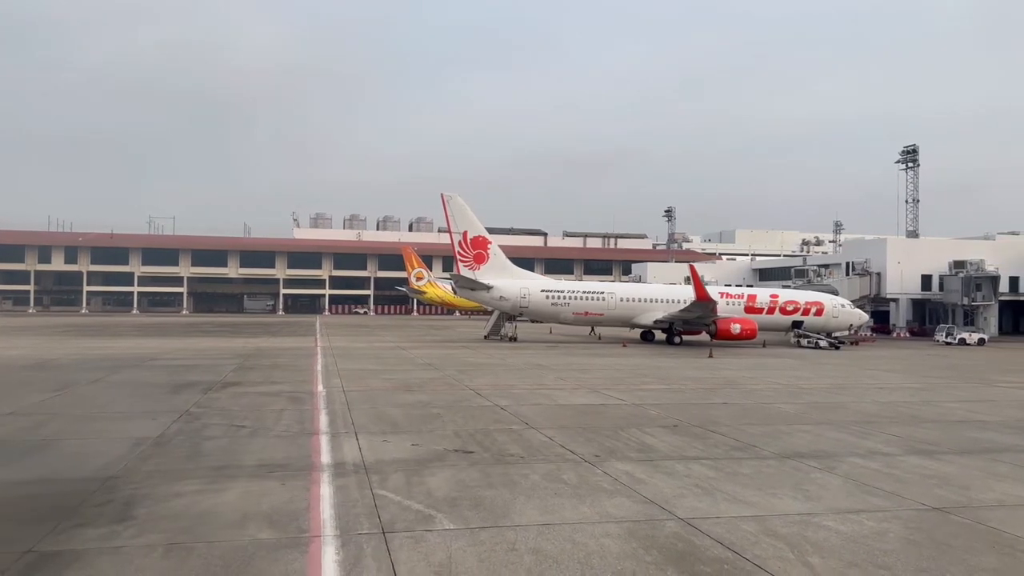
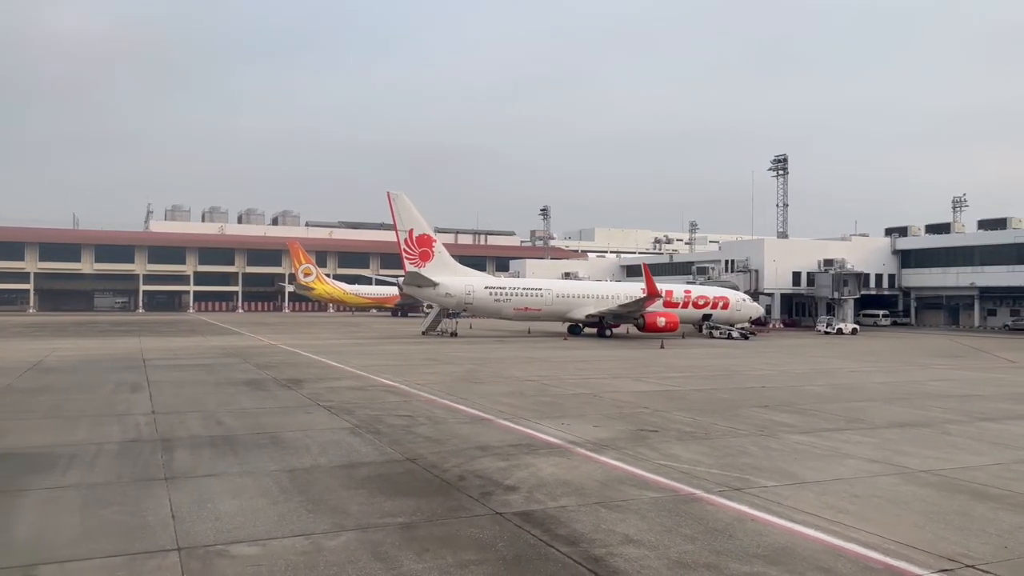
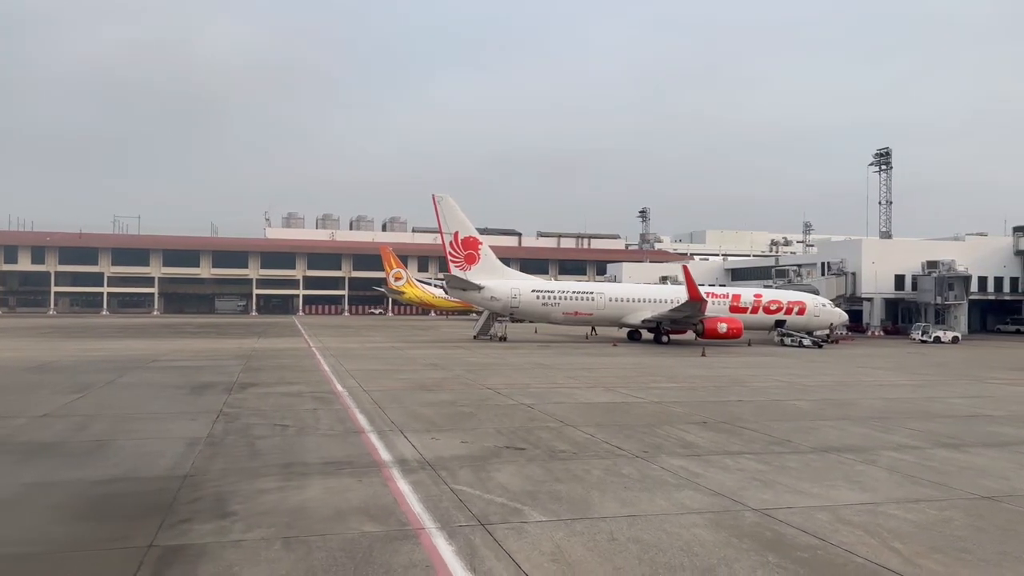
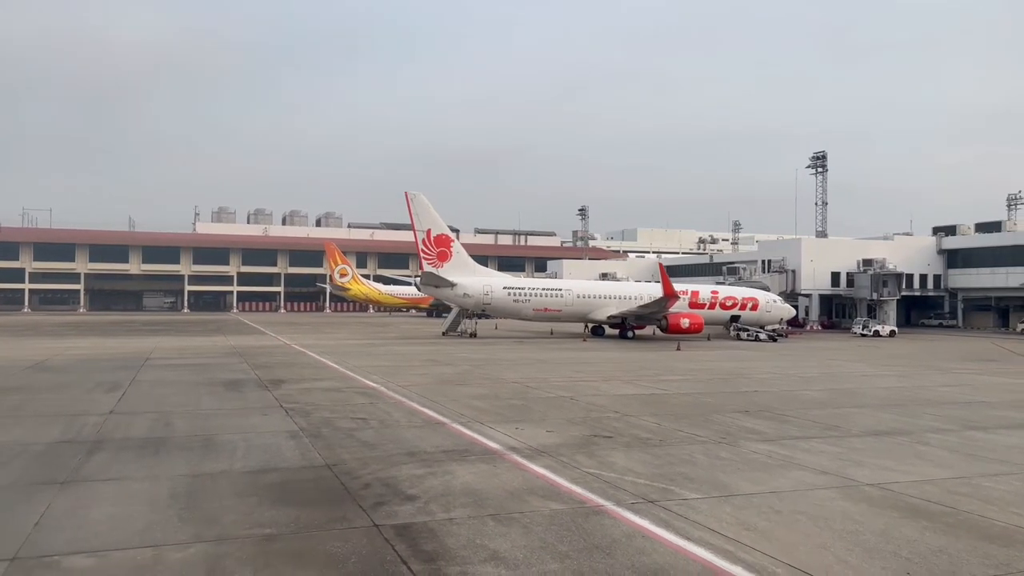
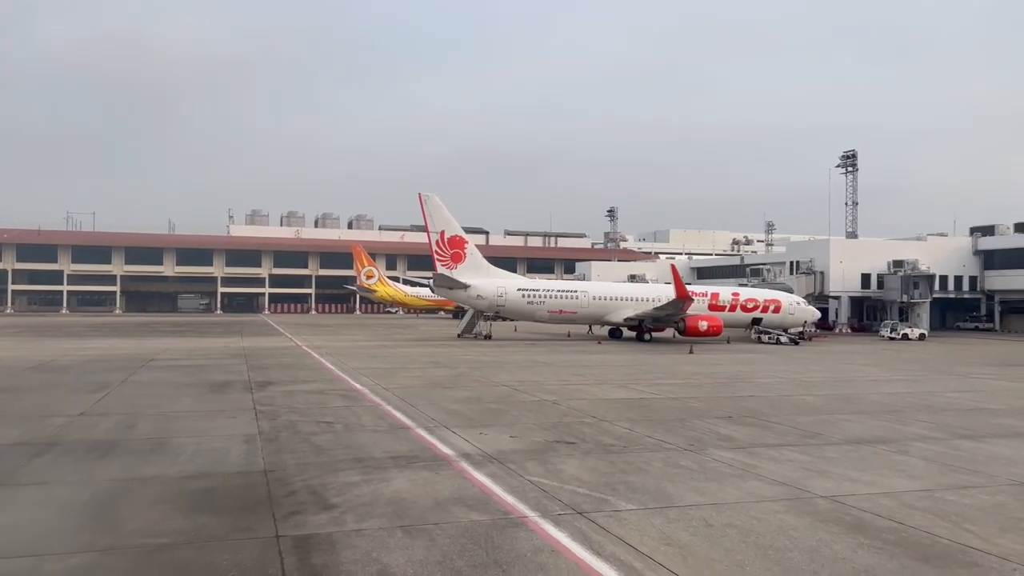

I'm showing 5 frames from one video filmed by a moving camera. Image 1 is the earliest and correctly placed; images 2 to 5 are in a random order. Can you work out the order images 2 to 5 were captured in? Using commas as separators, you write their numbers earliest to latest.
3, 5, 4, 2
